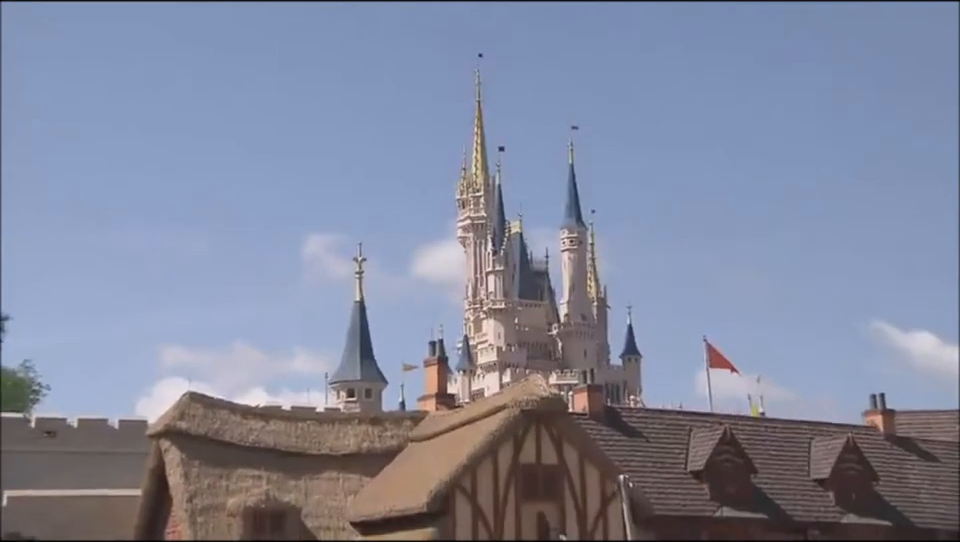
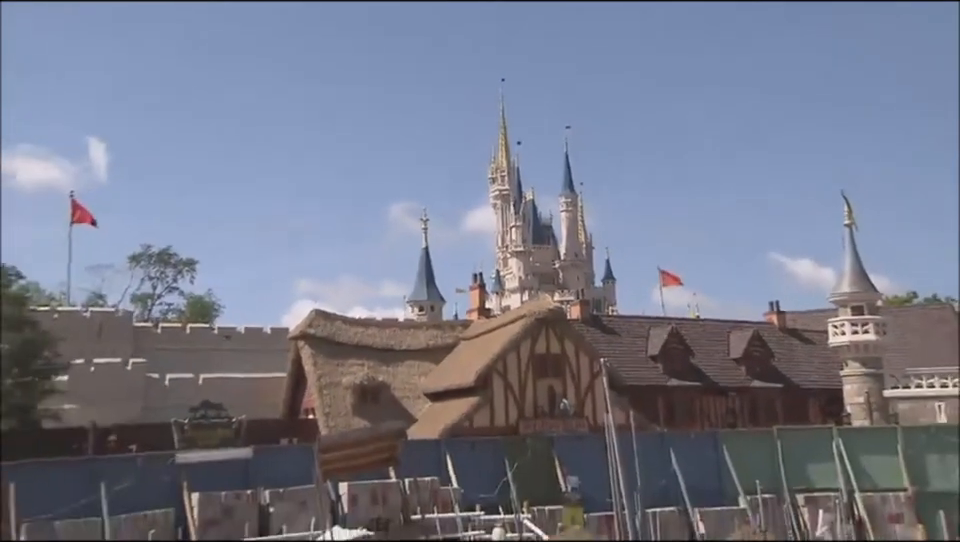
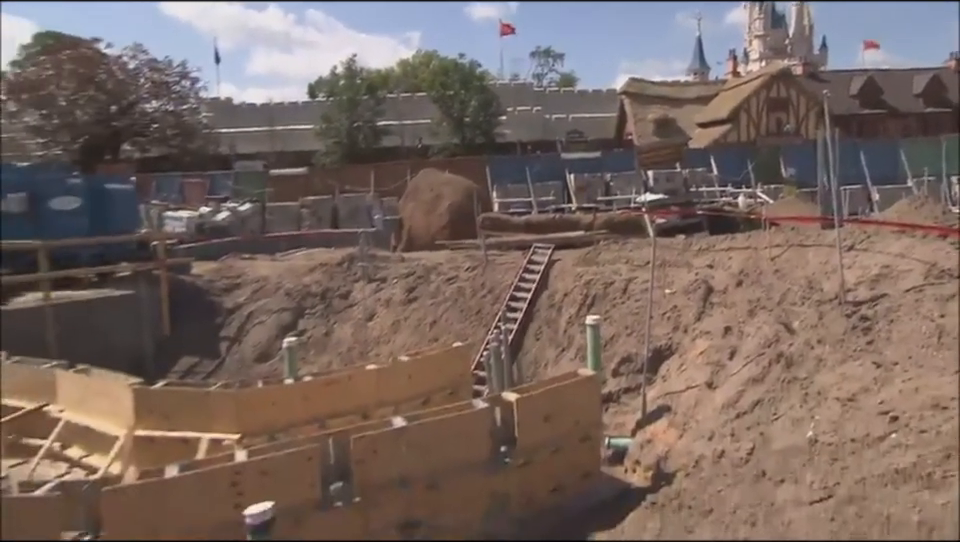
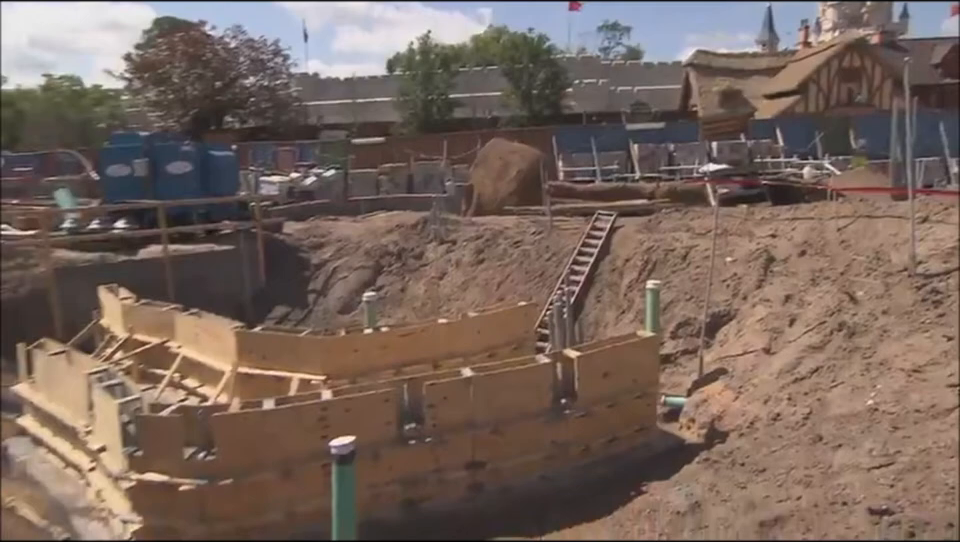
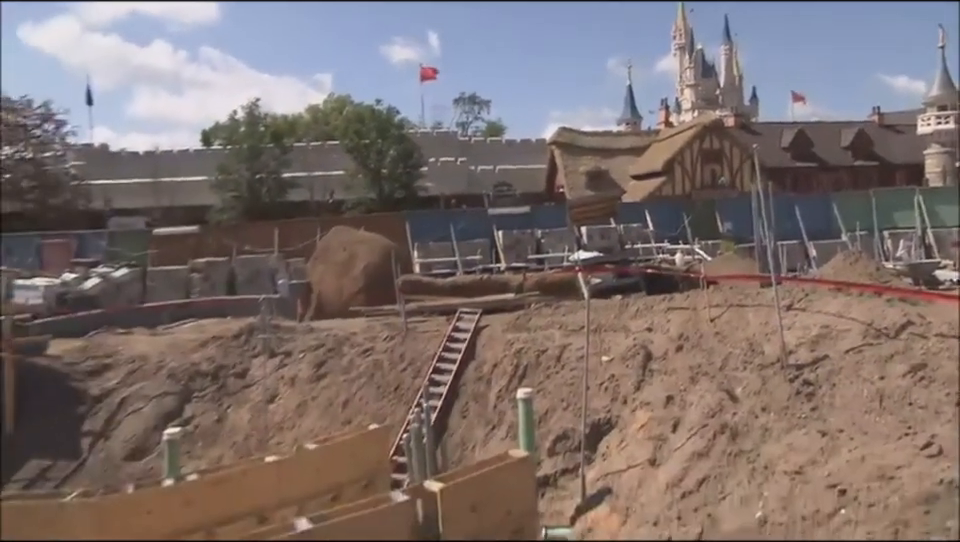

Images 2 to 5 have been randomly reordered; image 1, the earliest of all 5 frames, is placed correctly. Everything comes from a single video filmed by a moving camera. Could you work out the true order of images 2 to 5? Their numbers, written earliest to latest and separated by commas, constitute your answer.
2, 5, 3, 4
